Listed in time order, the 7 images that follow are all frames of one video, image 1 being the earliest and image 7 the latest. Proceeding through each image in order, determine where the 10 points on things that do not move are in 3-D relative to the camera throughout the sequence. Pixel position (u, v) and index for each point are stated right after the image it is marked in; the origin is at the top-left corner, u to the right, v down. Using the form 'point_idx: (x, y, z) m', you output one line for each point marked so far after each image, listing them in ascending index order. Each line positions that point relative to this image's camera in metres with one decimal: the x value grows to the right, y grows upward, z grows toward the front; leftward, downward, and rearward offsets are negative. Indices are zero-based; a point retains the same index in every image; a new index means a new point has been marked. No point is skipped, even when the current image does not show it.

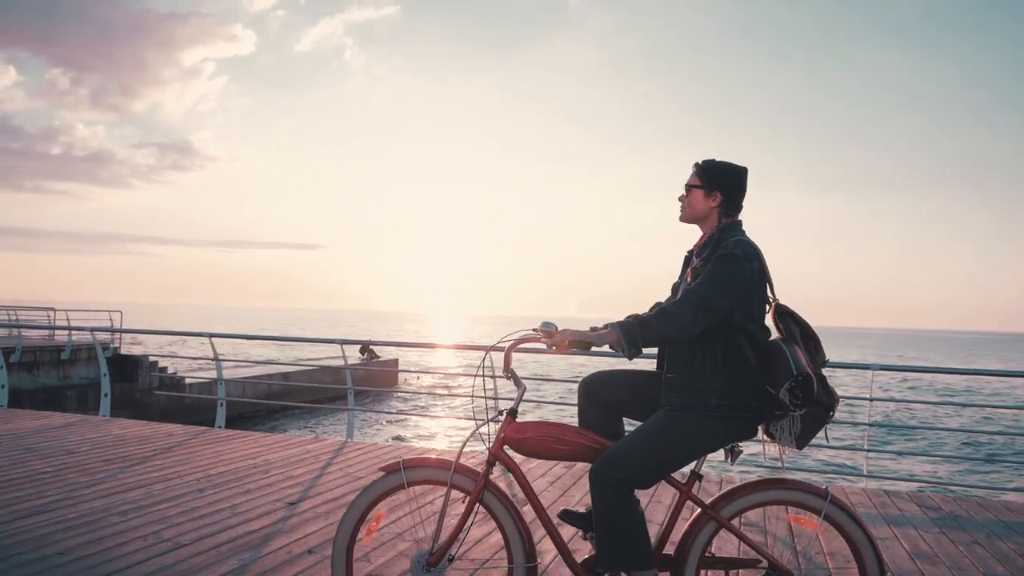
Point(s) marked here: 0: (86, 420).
0: (-4.4, -1.4, +7.2) m
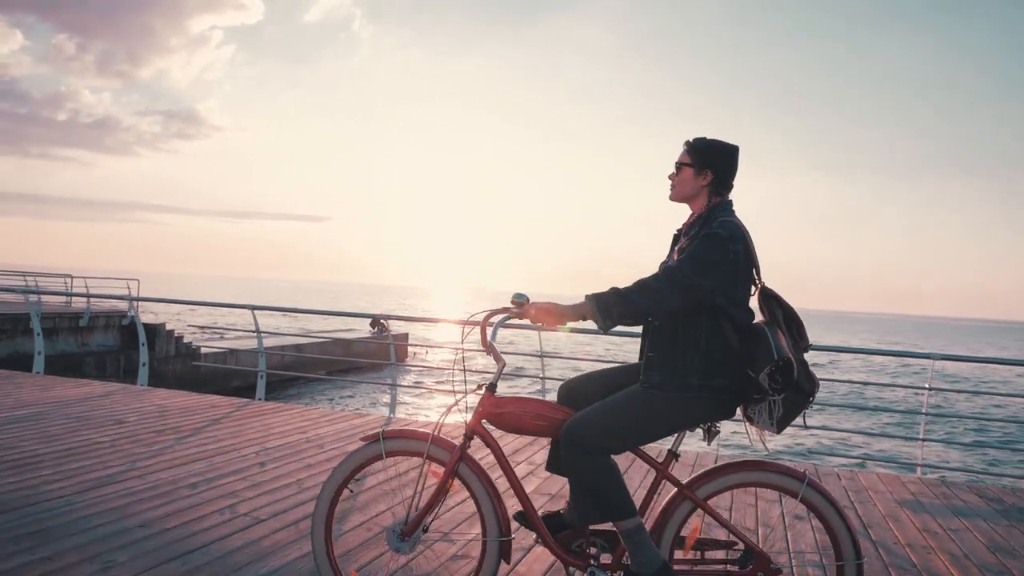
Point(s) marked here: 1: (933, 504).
0: (-4.0, -1.0, +7.2) m
1: (+2.8, -1.4, +4.7) m
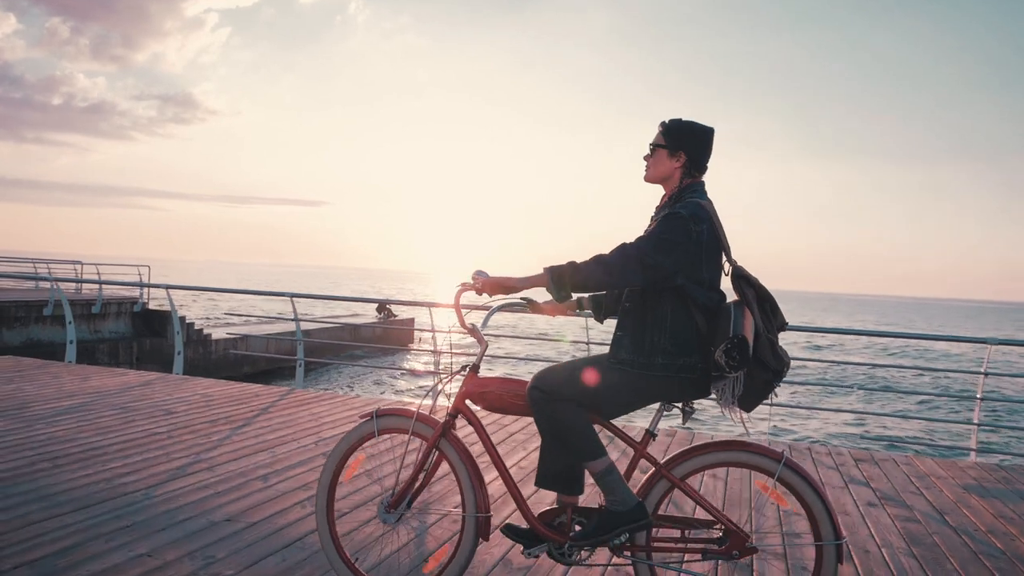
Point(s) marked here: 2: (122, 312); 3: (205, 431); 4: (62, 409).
0: (-3.6, -0.9, +7.2) m
1: (+3.2, -1.3, +4.7) m
2: (-10.9, -0.7, +19.8) m
3: (-2.2, -1.0, +5.1) m
4: (-3.5, -1.0, +5.6) m
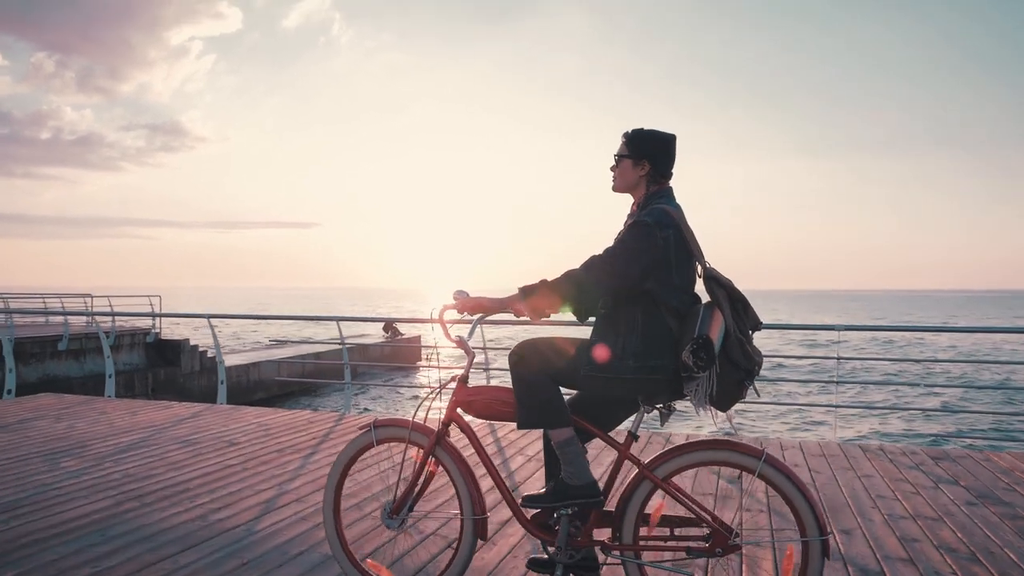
0: (-3.0, -1.2, +7.1) m
1: (+3.8, -1.3, +4.7) m
2: (-10.5, -1.6, +19.6) m
3: (-1.7, -1.2, +5.0) m
4: (-3.0, -1.2, +5.5) m
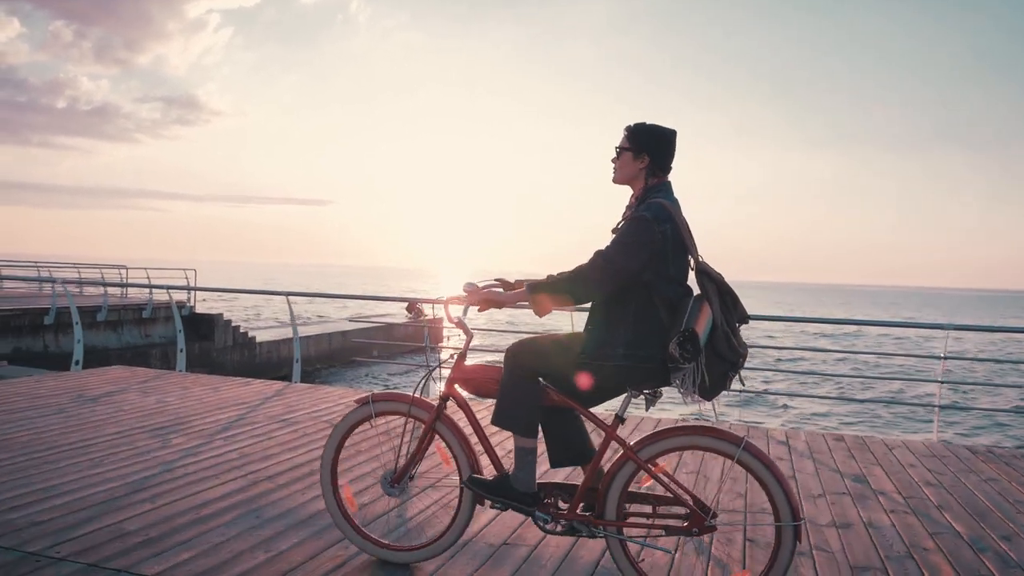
0: (-2.2, -1.0, +7.0) m
1: (+4.6, -1.3, +4.5) m
2: (-9.5, -0.8, +19.7) m
3: (-0.9, -1.1, +4.9) m
4: (-2.2, -1.0, +5.4) m
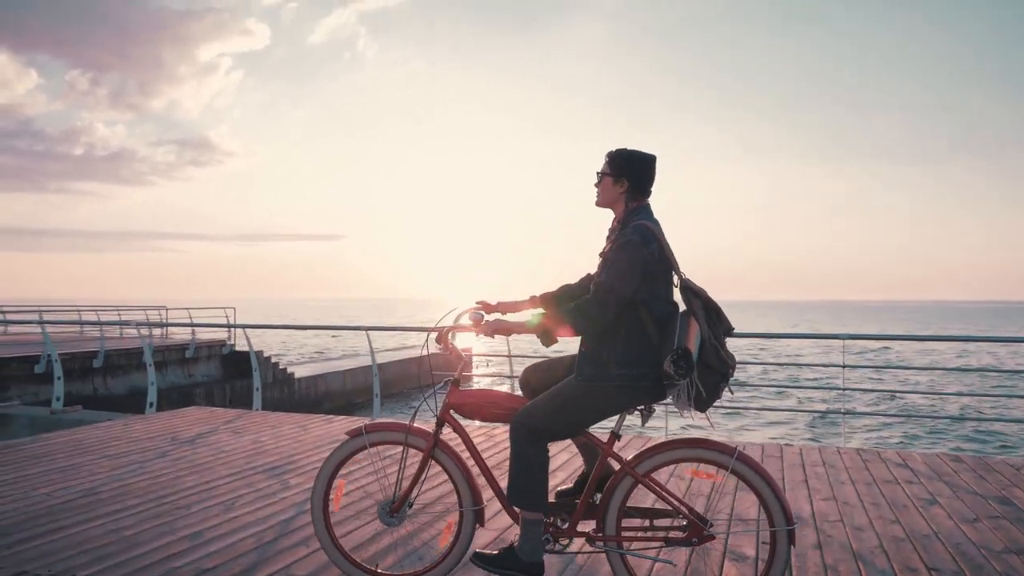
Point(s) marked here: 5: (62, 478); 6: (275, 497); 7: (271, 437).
0: (-1.3, -1.3, +7.0) m
1: (+5.4, -1.3, +4.3) m
2: (-8.4, -1.9, +19.7) m
3: (-0.1, -1.3, +4.8) m
4: (-1.4, -1.3, +5.3) m
5: (-3.1, -1.3, +4.8) m
6: (-1.5, -1.3, +4.4) m
7: (-2.2, -1.3, +6.3) m
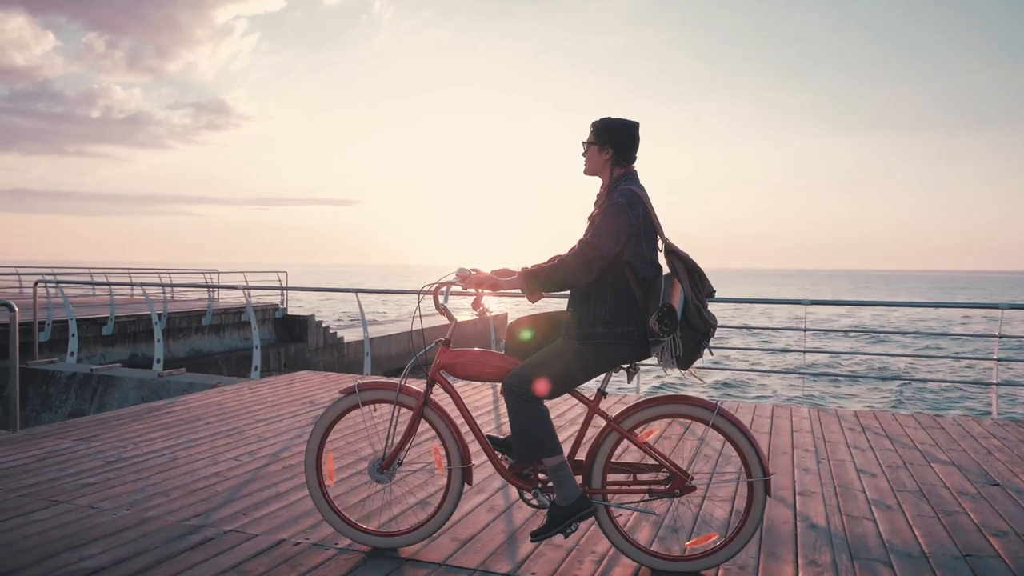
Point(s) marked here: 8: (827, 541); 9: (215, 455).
0: (-0.1, -1.0, +6.9) m
1: (+6.6, -1.2, +4.1) m
2: (-6.9, -0.9, +19.8) m
3: (+1.2, -1.1, +4.7) m
4: (-0.2, -1.0, +5.2) m
5: (-1.9, -1.0, +4.8) m
6: (-0.3, -1.1, +4.3) m
7: (-0.9, -1.0, +6.2) m
8: (+1.6, -1.1, +3.2) m
9: (-1.9, -1.1, +4.4) m
